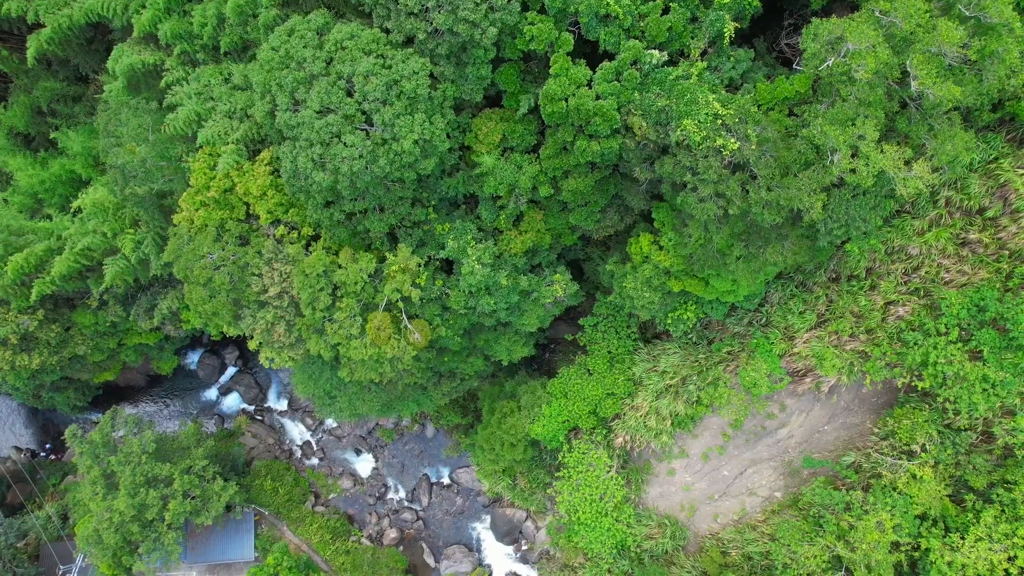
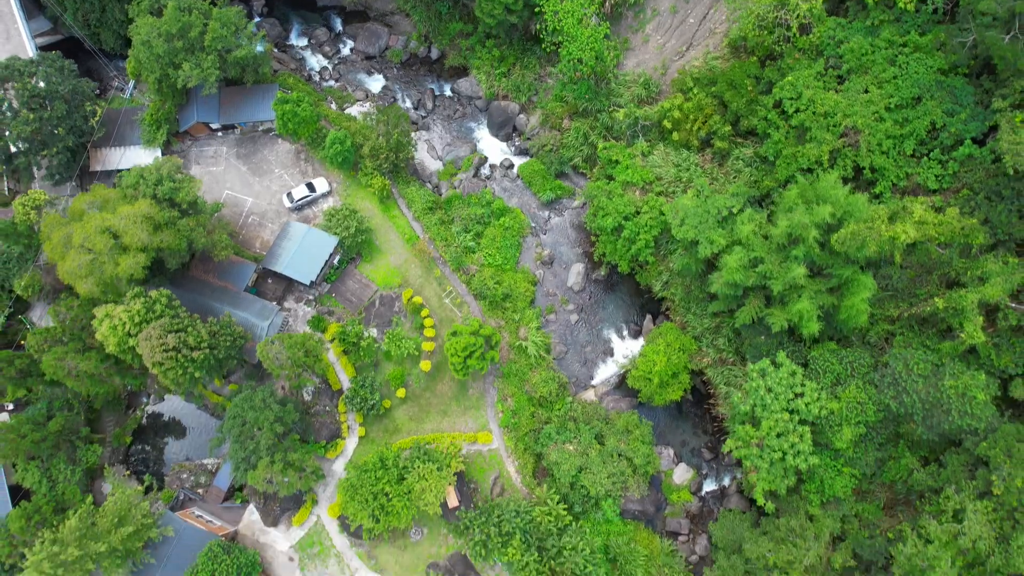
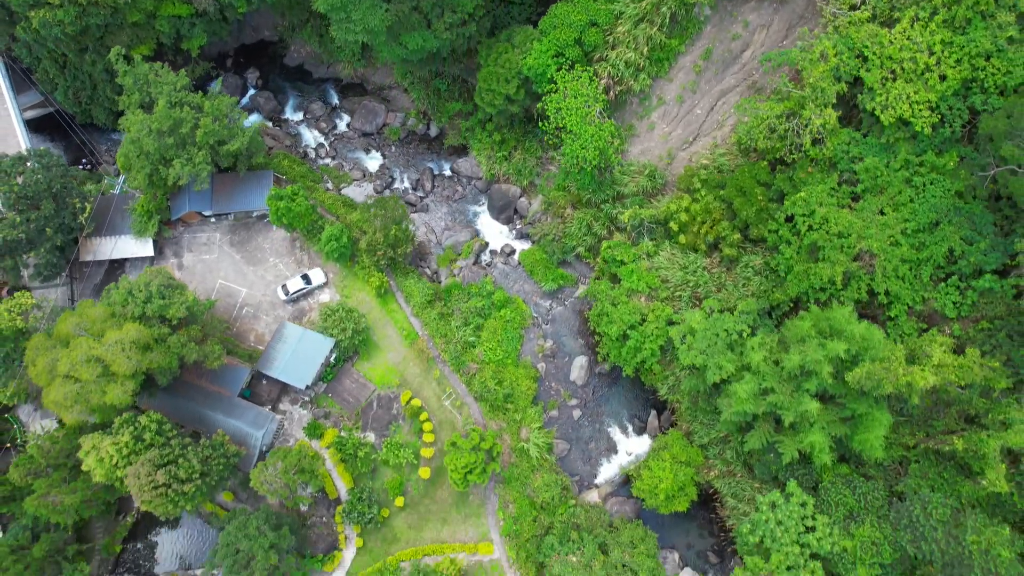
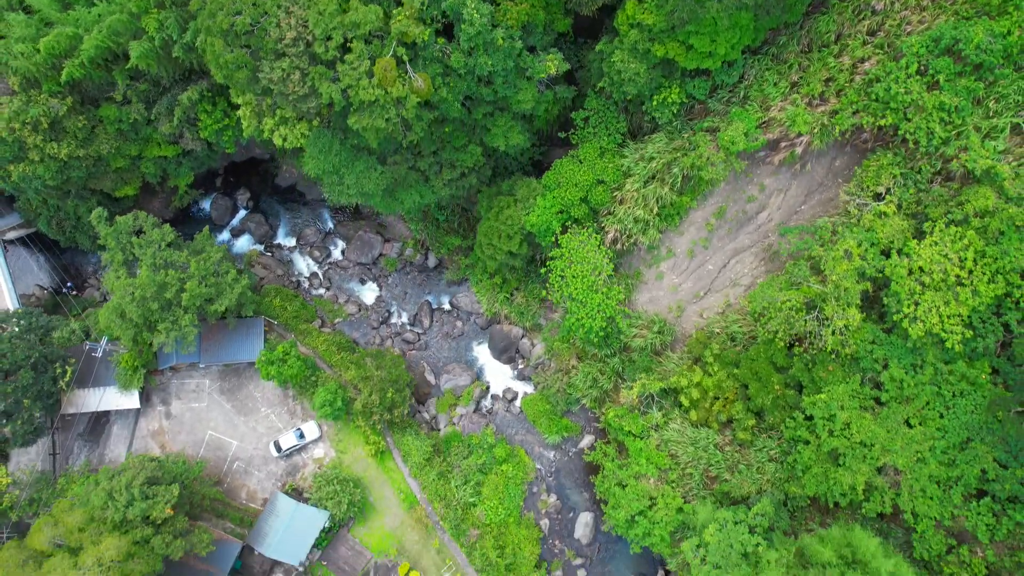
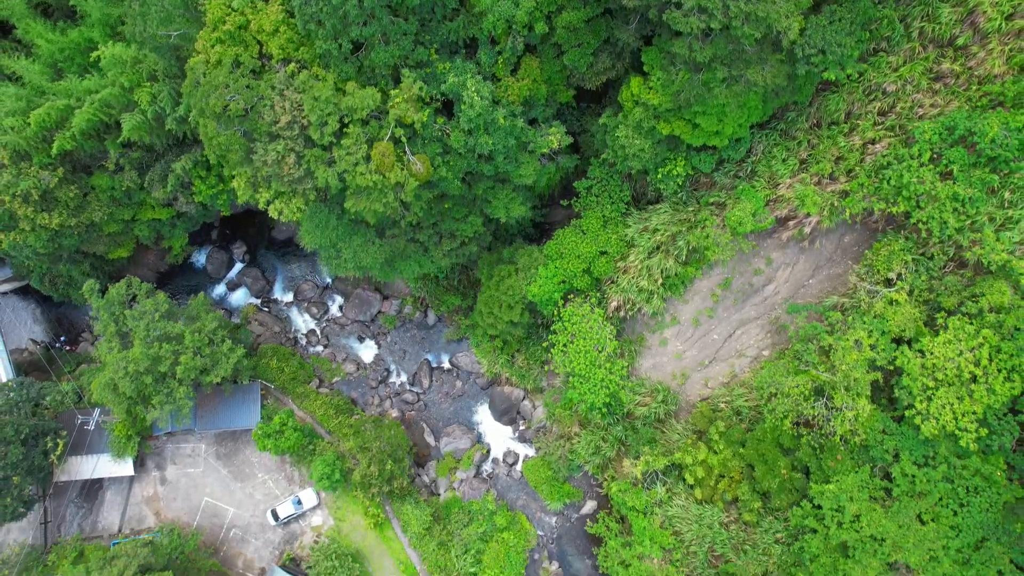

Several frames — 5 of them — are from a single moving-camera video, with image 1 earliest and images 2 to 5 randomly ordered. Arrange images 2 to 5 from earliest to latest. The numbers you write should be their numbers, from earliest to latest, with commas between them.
5, 4, 3, 2
